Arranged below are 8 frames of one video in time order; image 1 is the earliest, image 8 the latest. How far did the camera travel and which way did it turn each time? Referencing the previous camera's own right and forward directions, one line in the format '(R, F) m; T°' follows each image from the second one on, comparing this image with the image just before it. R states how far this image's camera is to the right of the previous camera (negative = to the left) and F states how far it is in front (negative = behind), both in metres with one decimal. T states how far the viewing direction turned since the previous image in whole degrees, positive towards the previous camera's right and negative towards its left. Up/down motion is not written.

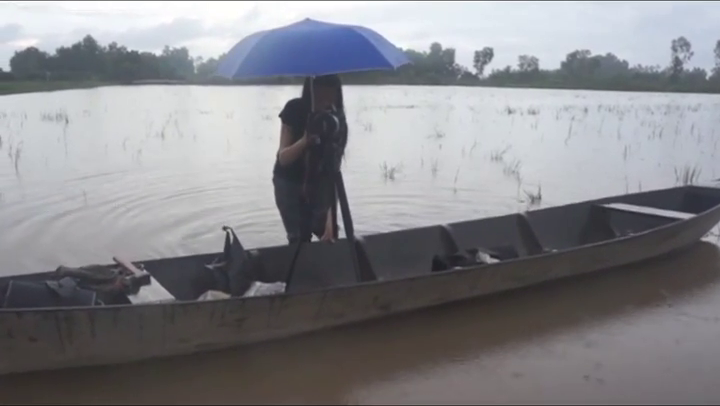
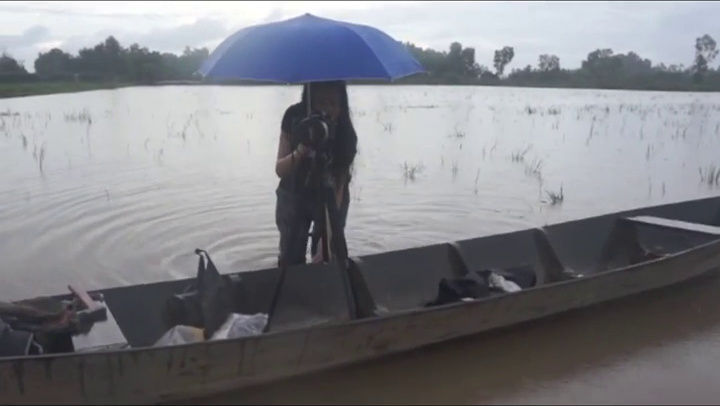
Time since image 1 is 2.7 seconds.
(+0.2, +0.7) m; -1°
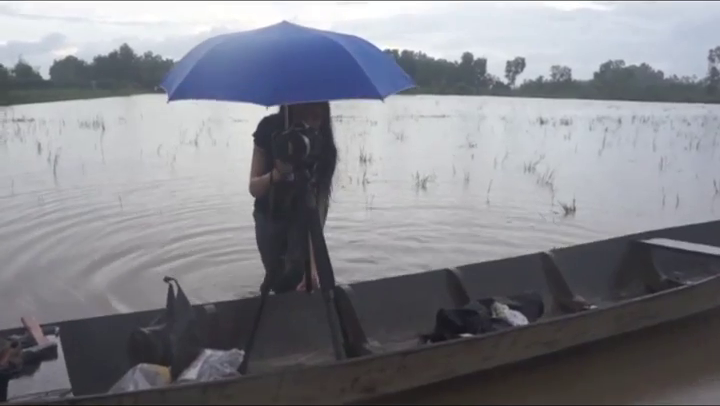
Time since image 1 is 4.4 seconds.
(+0.1, +0.5) m; -1°
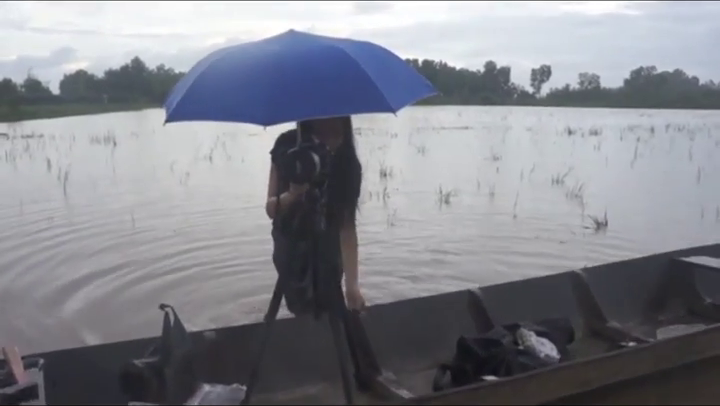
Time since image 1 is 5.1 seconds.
(+0.1, +0.3) m; -2°
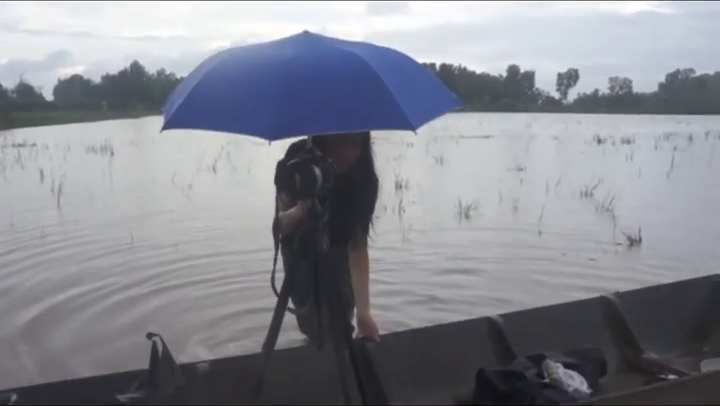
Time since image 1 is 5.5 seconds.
(+0.1, +0.5) m; -2°
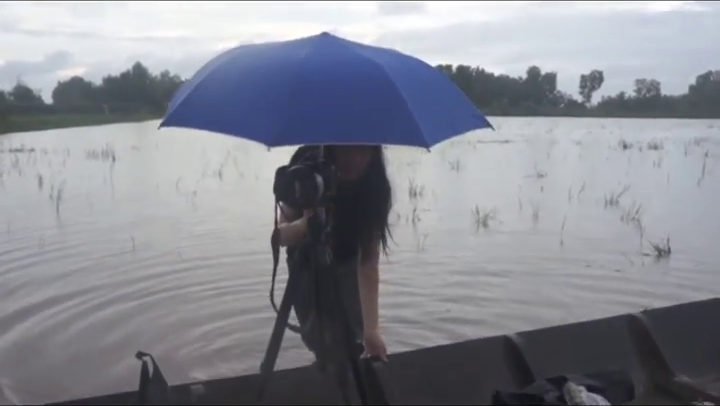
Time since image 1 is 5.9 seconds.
(+0.1, +0.3) m; -2°
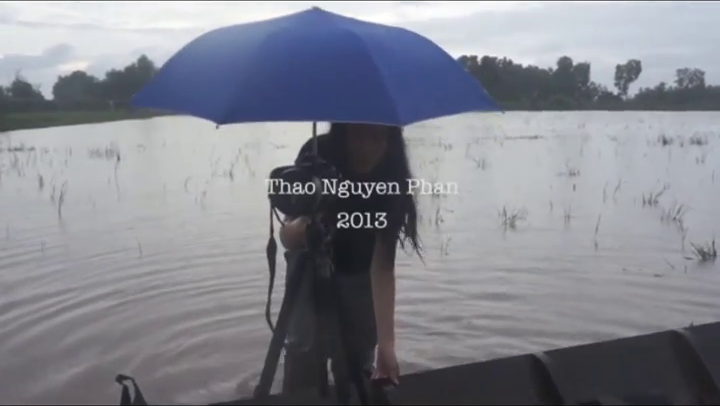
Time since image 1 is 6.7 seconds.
(+0.1, +0.4) m; -2°
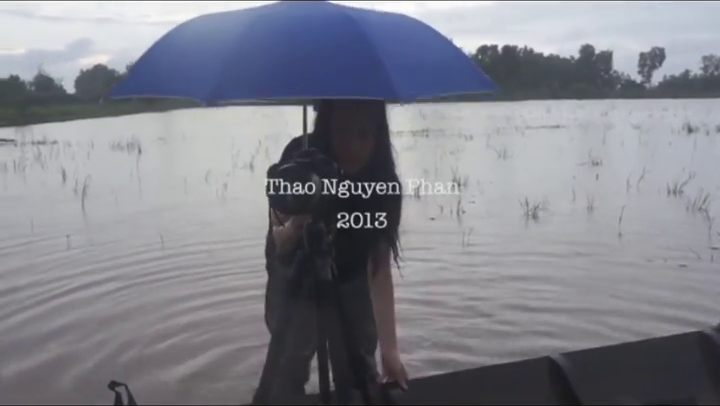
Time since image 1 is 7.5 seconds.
(0.0, 0.0) m; -2°
